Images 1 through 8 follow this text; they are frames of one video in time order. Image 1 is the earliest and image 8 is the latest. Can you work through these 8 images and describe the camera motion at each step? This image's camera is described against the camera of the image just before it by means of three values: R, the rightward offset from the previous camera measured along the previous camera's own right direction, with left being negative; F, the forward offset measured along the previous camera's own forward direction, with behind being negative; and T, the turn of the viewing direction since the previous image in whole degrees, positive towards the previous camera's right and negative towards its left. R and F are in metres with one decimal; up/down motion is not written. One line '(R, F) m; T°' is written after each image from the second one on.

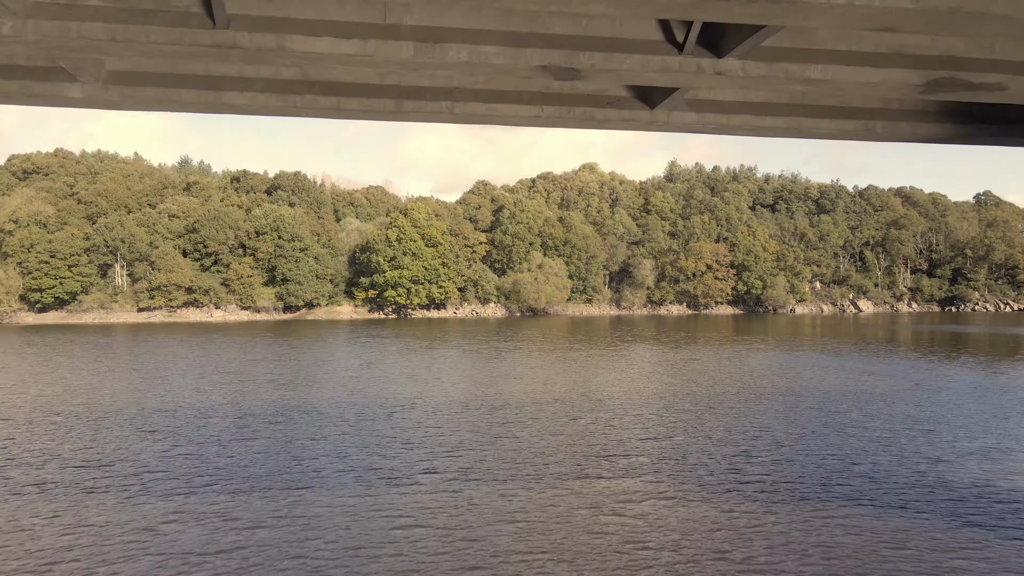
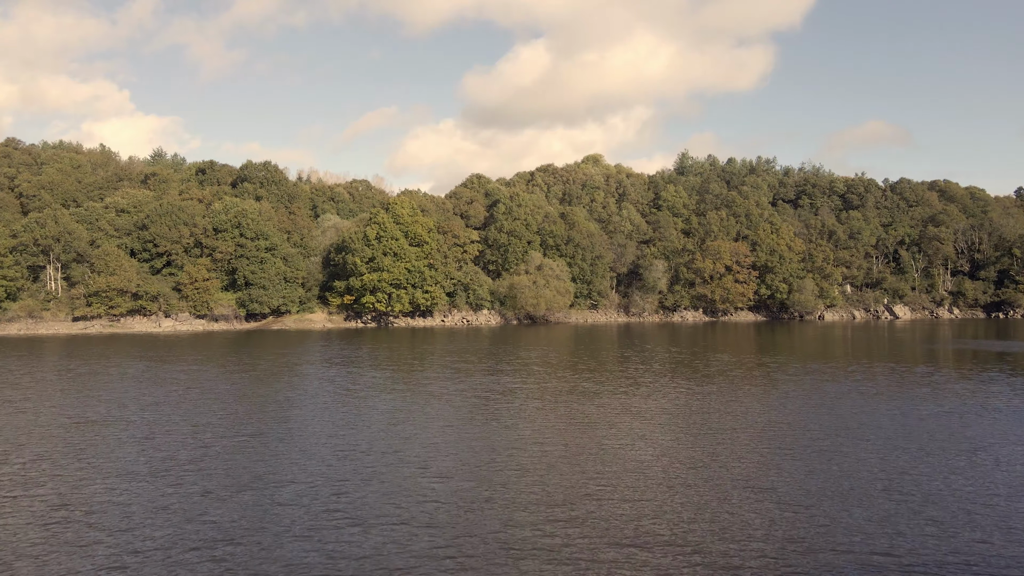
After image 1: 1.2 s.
(+0.4, +11.4) m; 0°
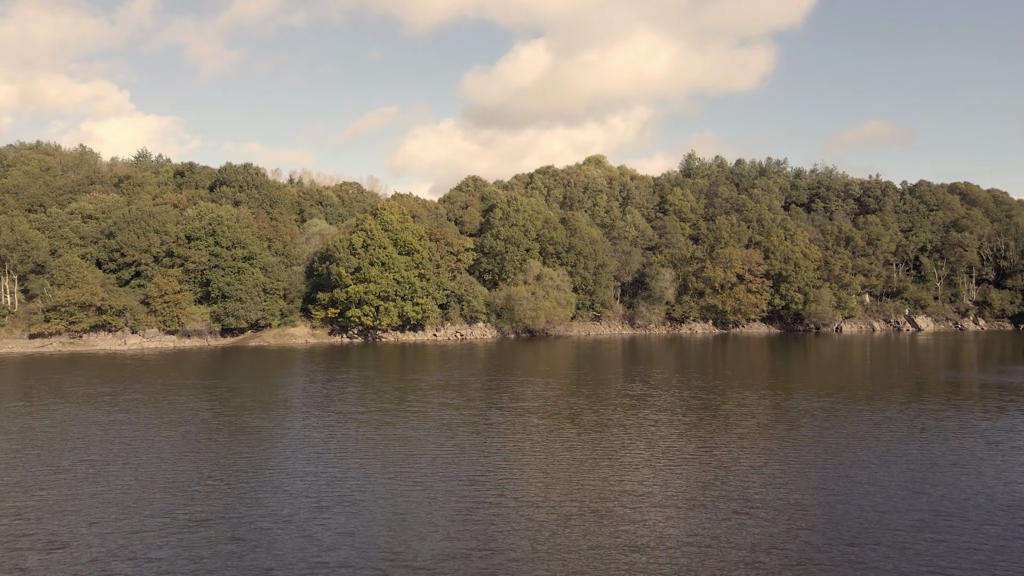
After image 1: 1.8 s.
(+0.2, +6.0) m; 0°
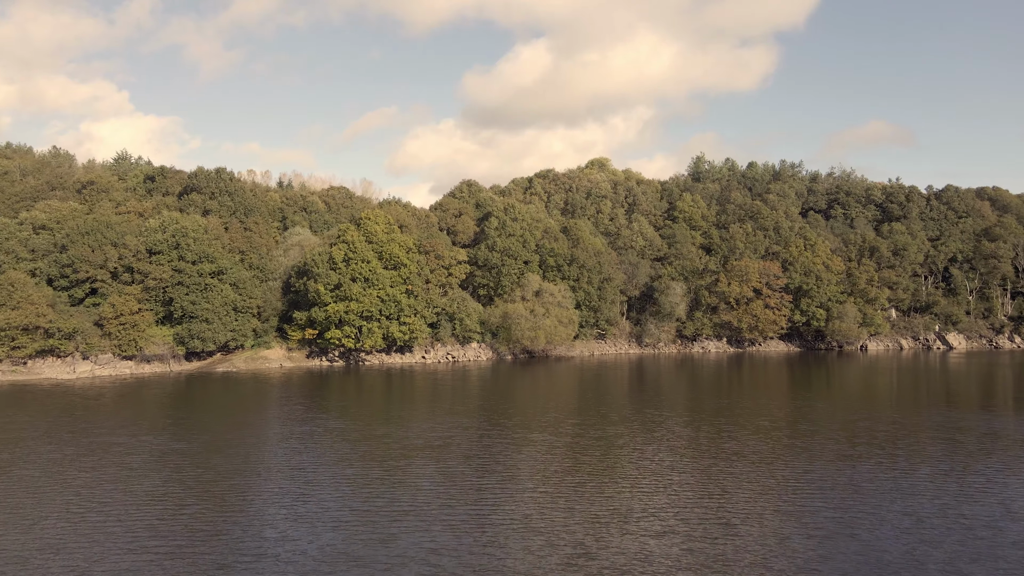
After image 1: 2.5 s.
(+0.2, +7.3) m; 0°
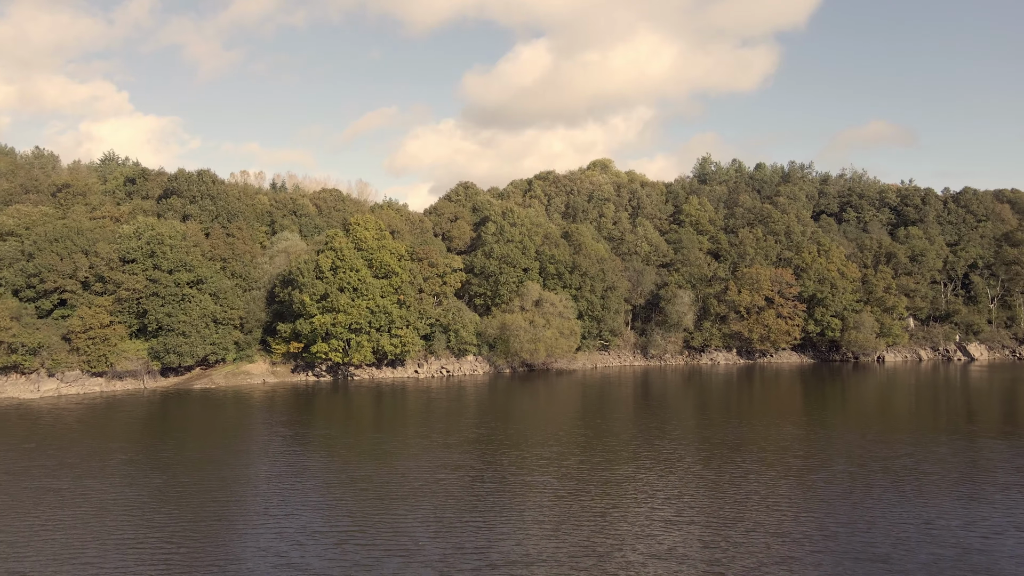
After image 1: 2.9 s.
(+0.1, +4.3) m; 0°
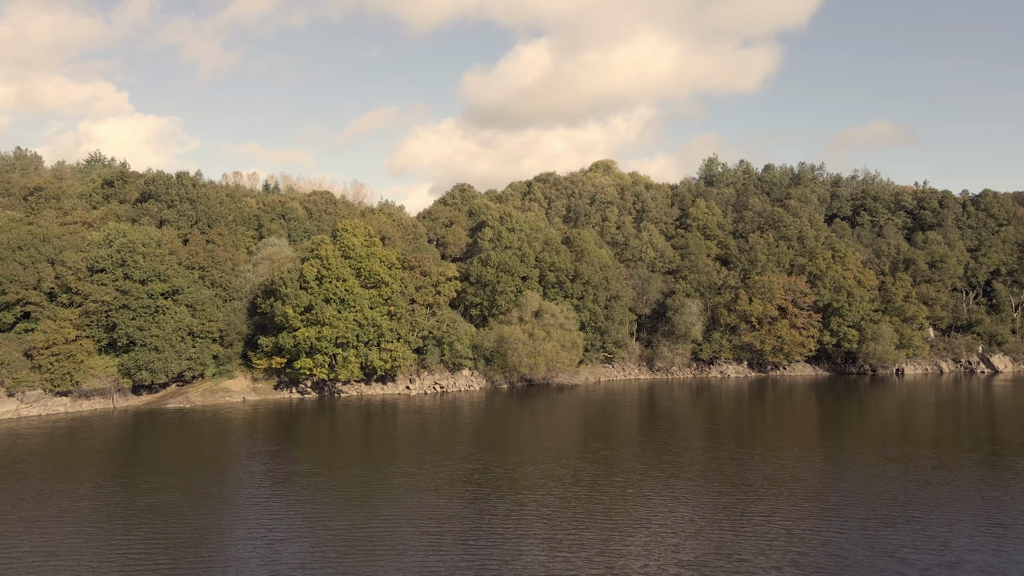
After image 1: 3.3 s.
(+0.1, +4.3) m; 0°
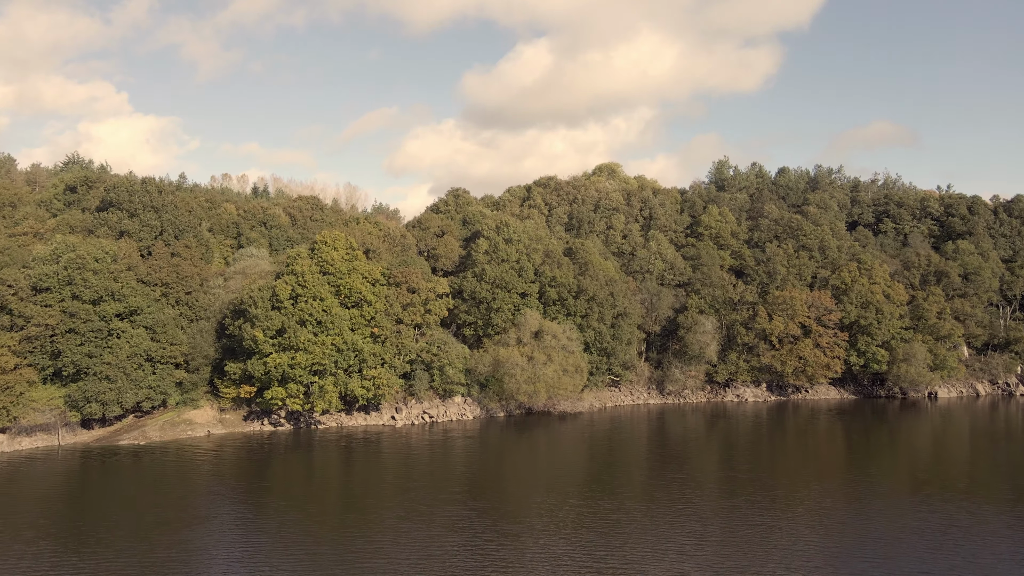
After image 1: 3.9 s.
(+0.2, +6.4) m; 0°
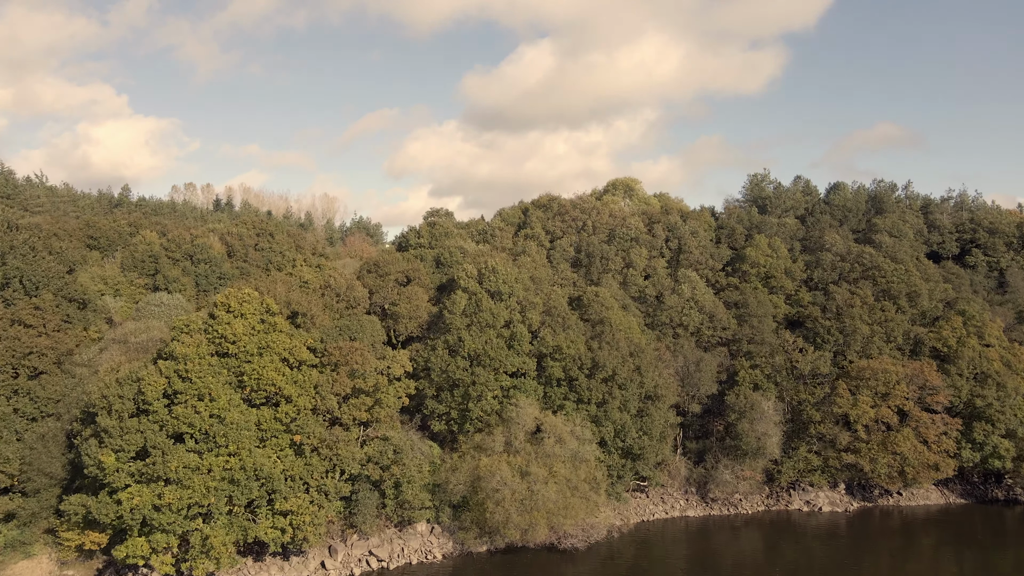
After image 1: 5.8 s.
(+0.6, +18.3) m; 0°
